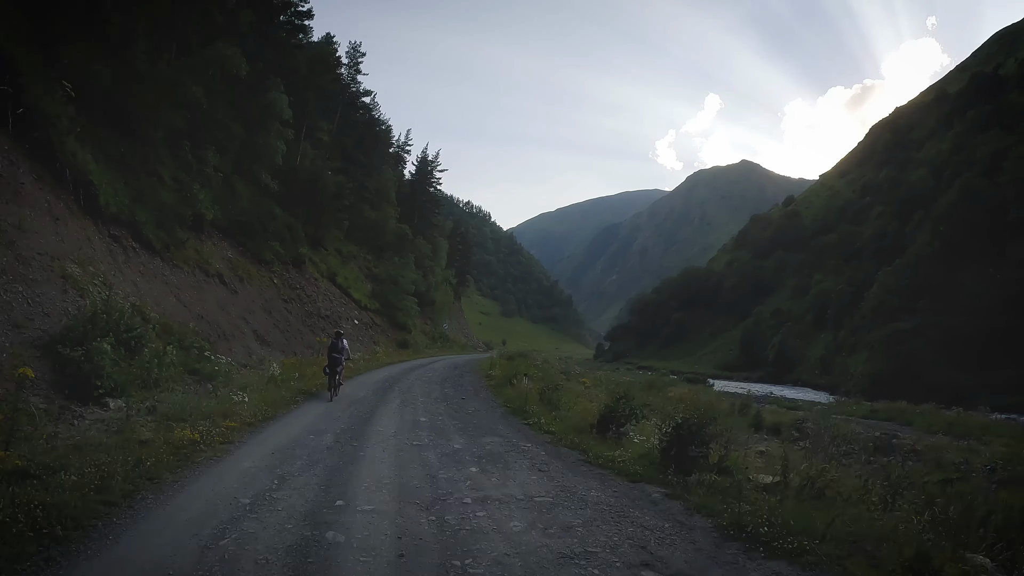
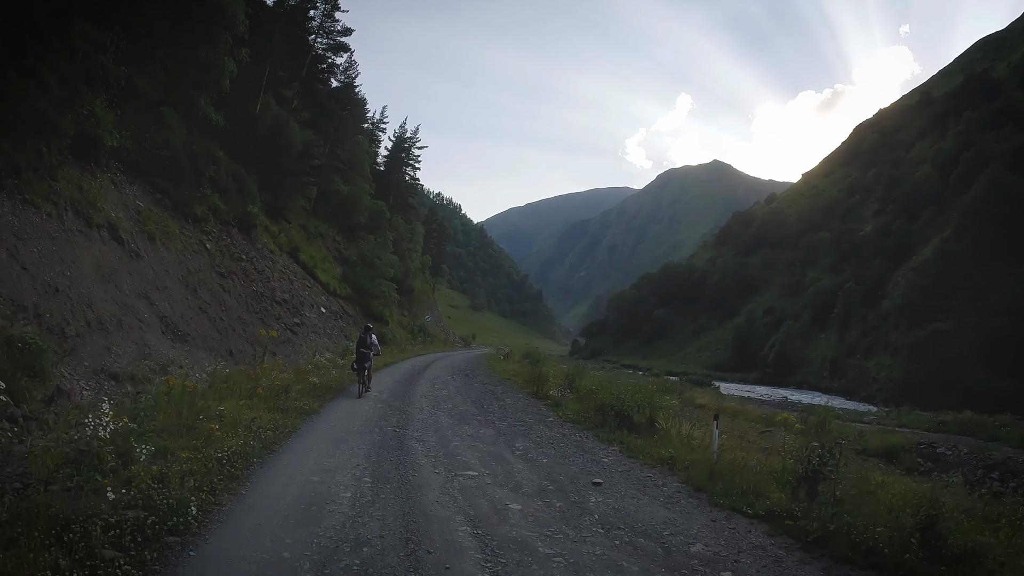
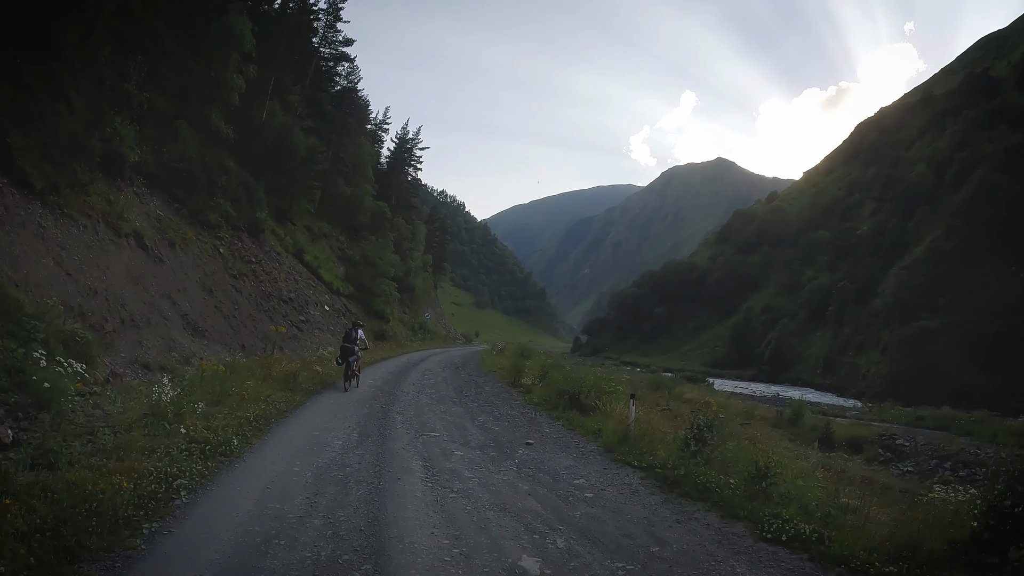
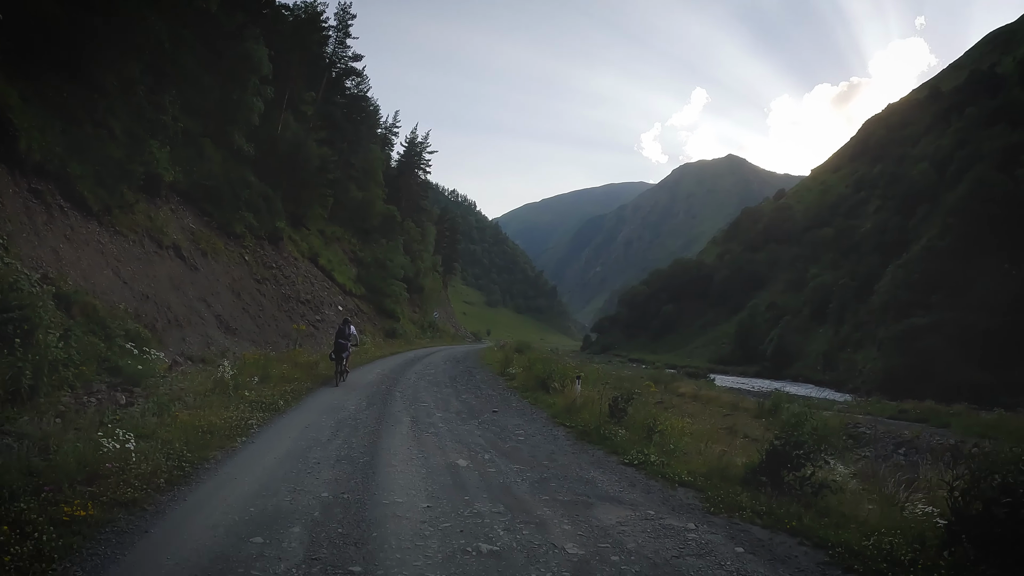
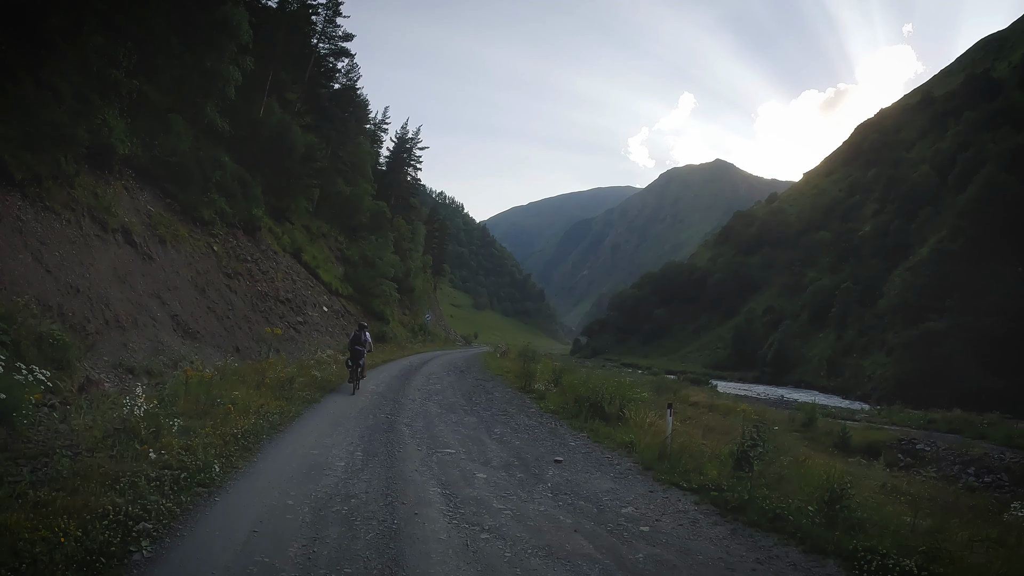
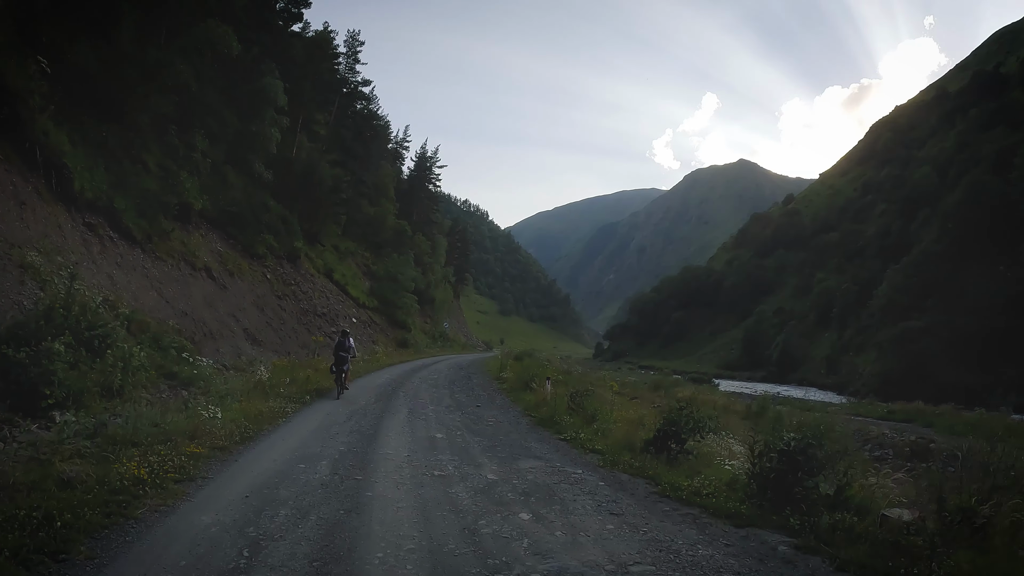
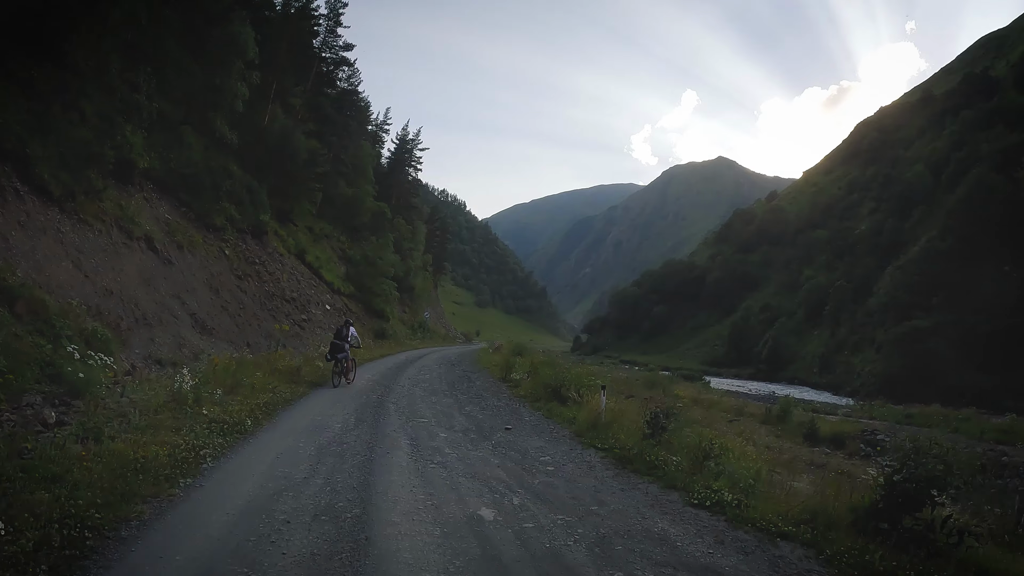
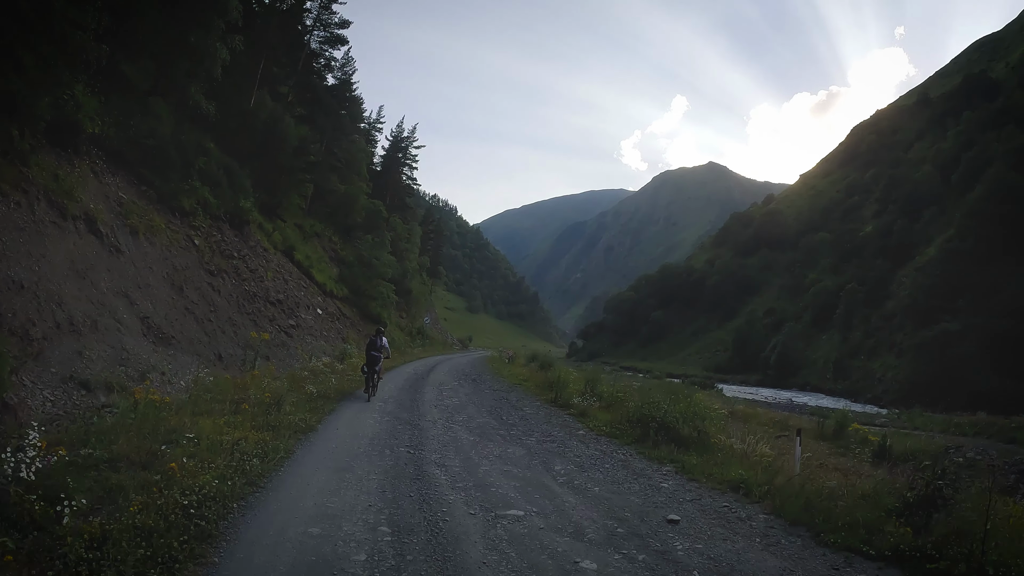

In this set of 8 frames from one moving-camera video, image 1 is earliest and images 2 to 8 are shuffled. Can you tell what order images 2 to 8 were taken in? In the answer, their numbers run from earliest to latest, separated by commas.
6, 4, 7, 3, 5, 2, 8
